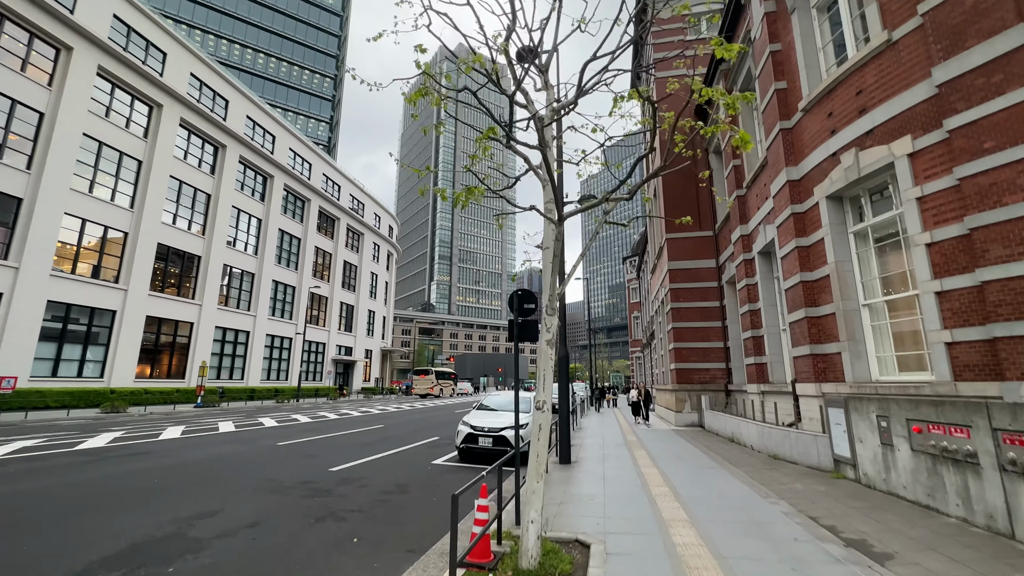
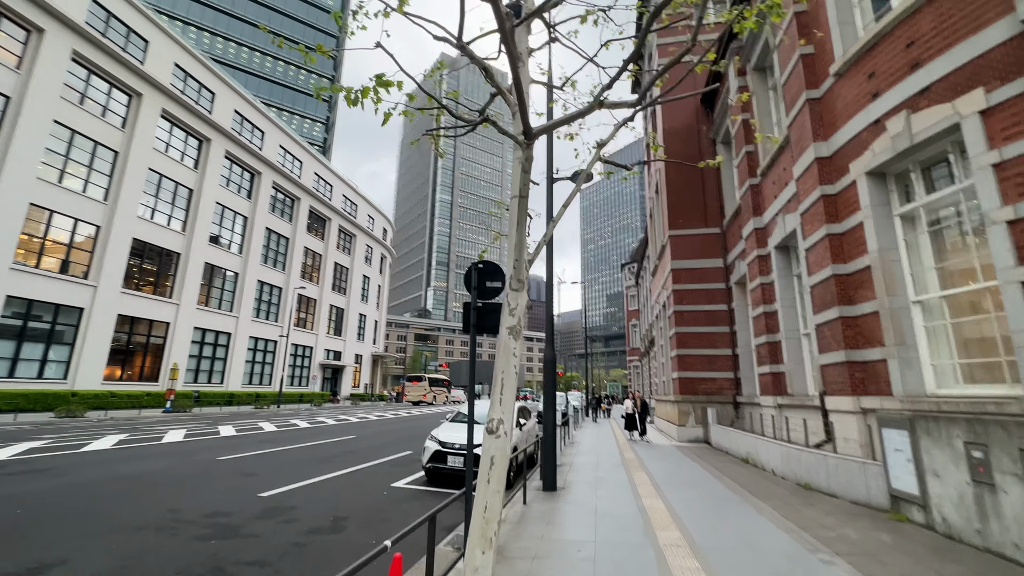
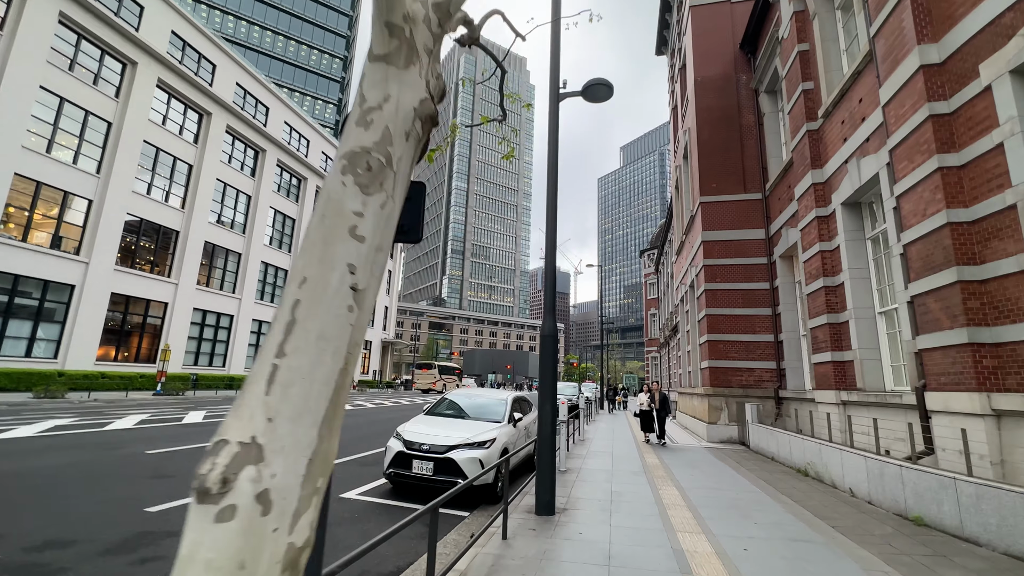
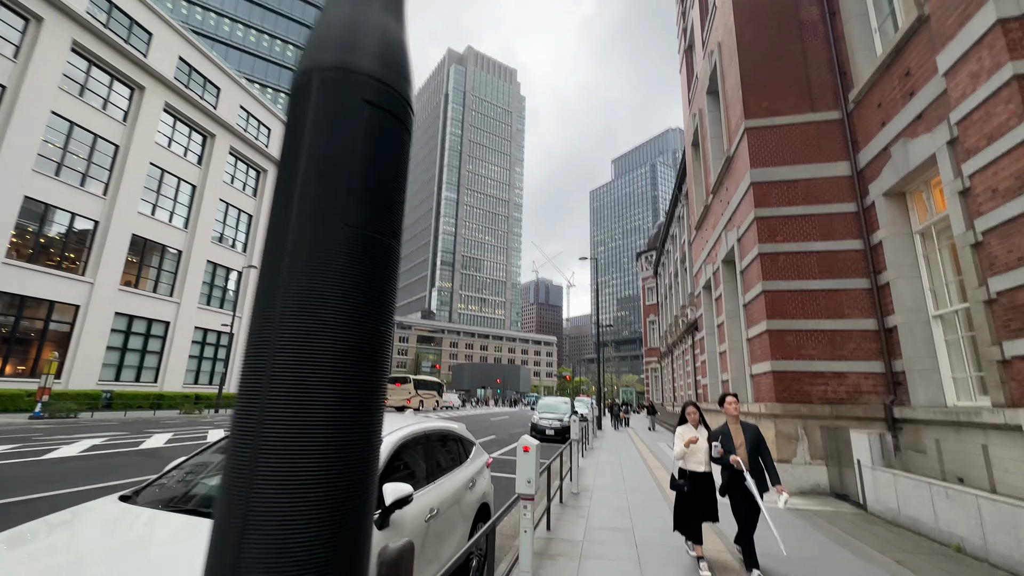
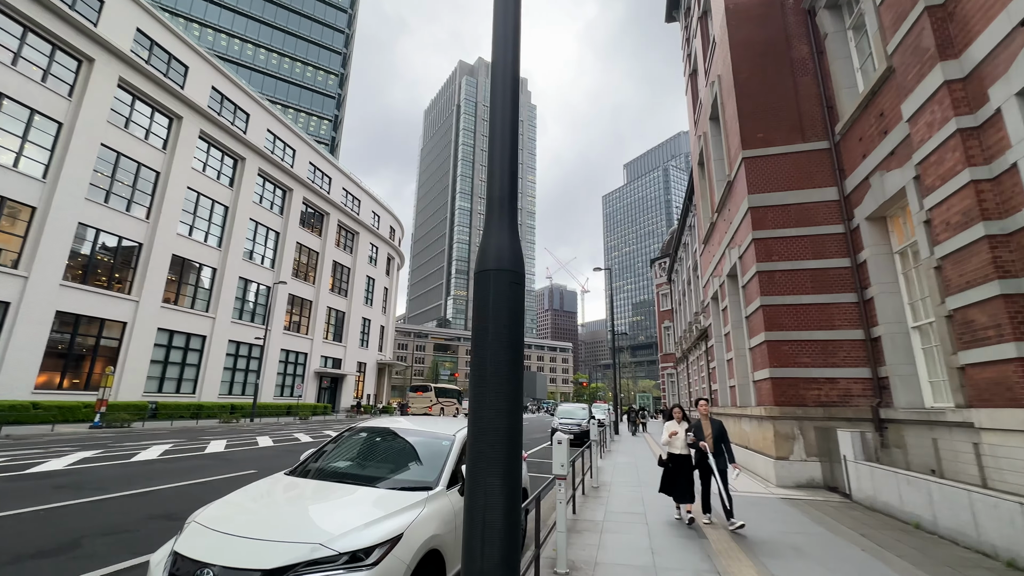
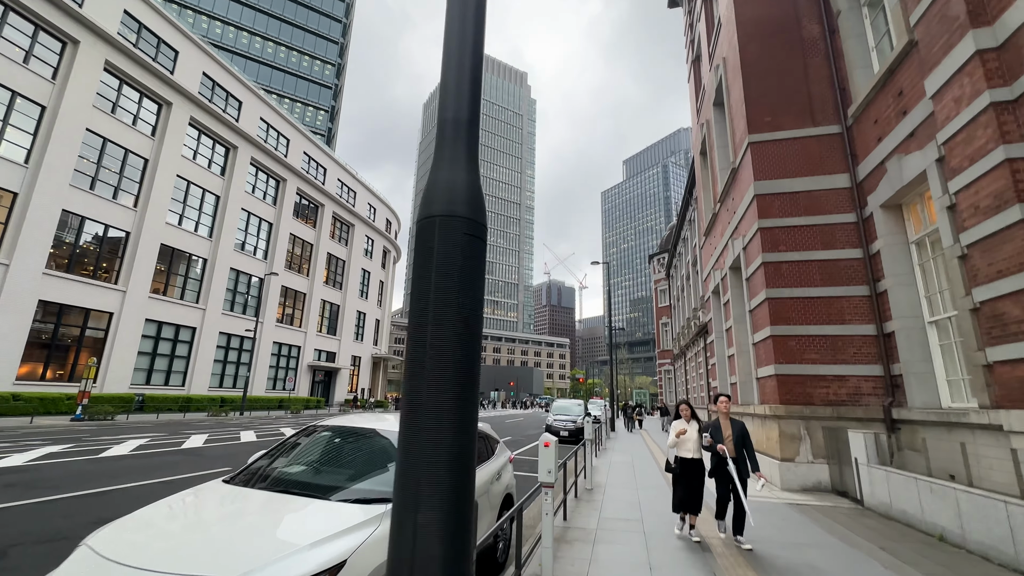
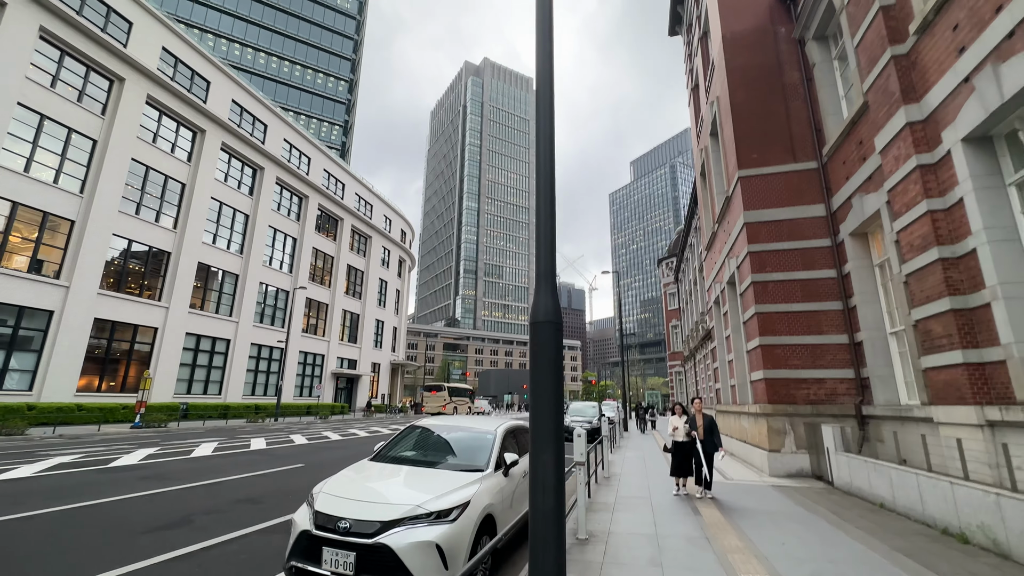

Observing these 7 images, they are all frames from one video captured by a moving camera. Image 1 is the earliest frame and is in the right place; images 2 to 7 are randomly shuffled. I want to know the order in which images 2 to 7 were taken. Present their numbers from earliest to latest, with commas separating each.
2, 3, 7, 5, 6, 4
